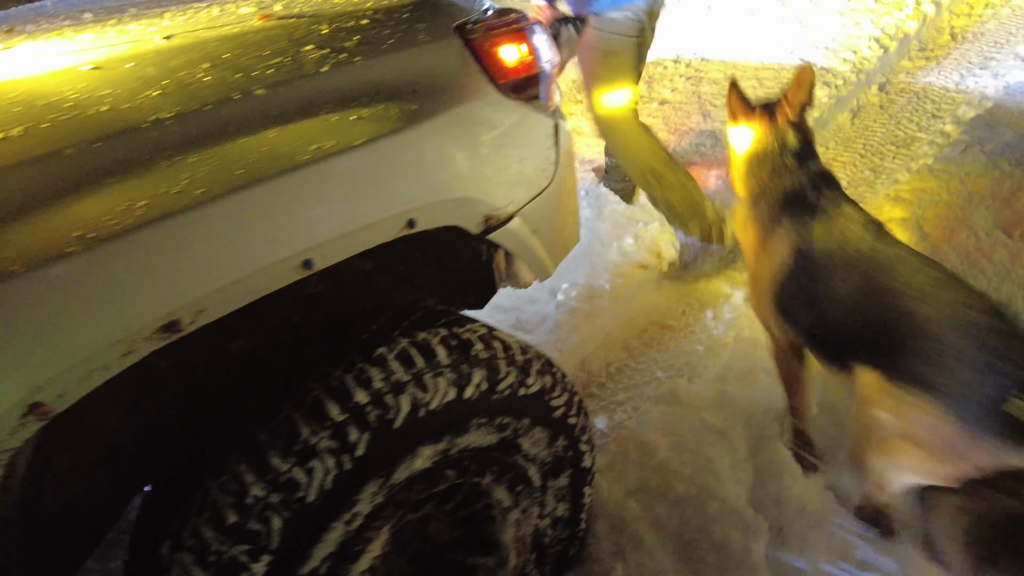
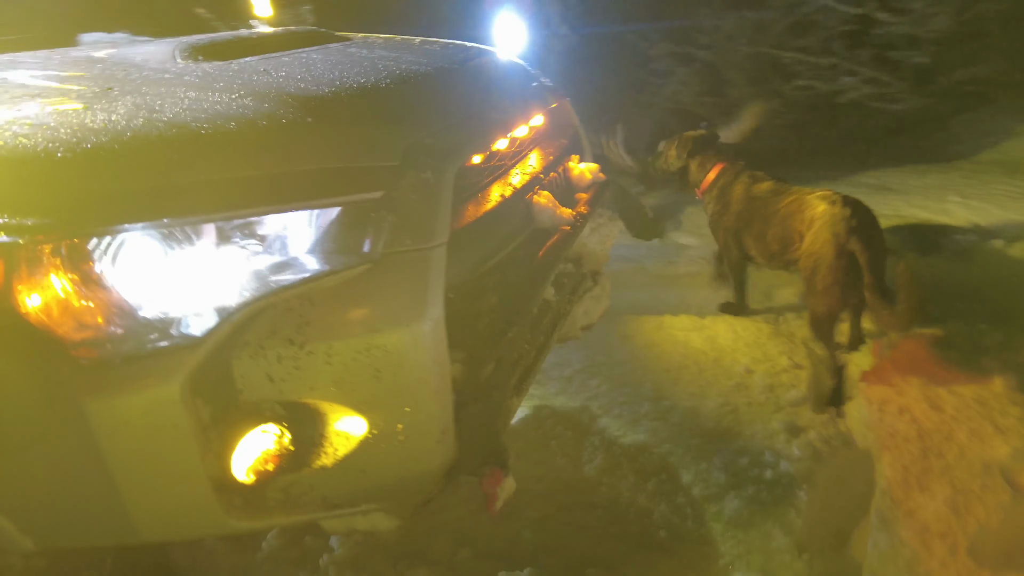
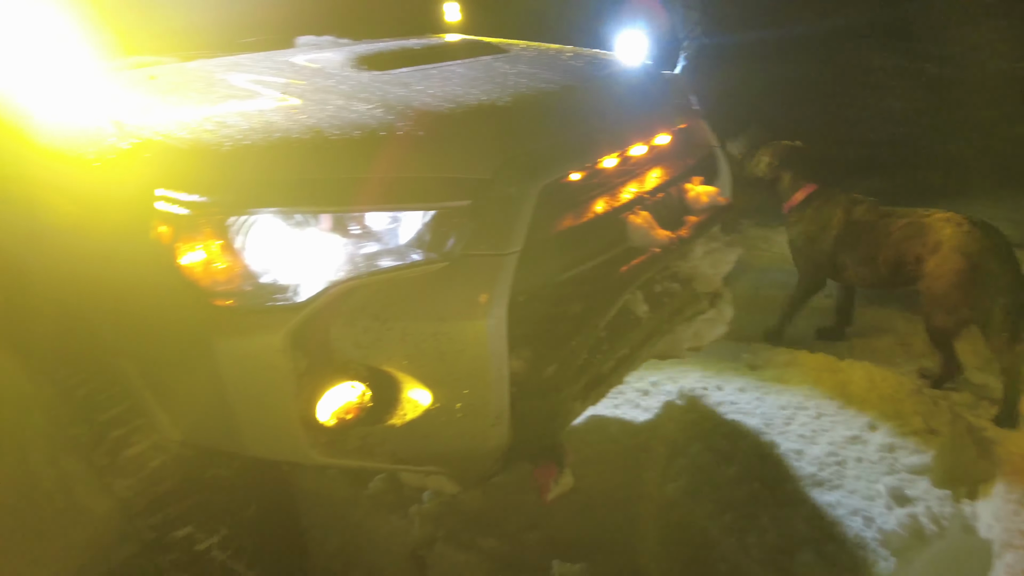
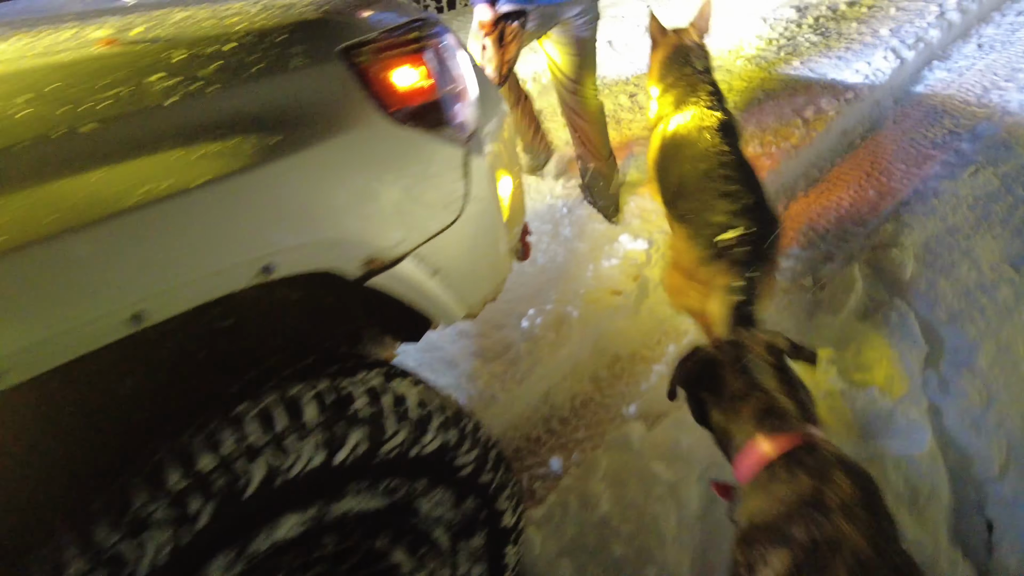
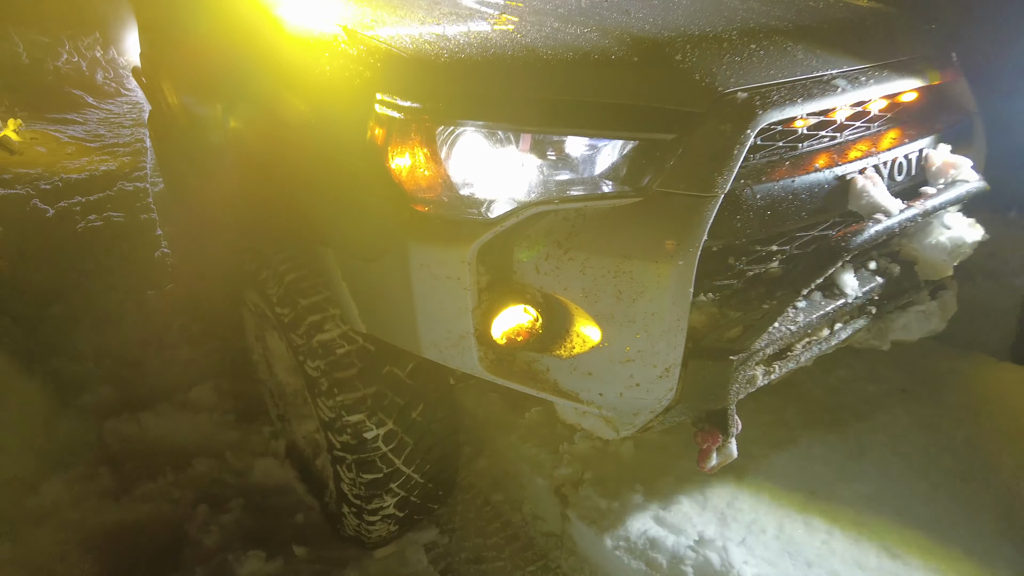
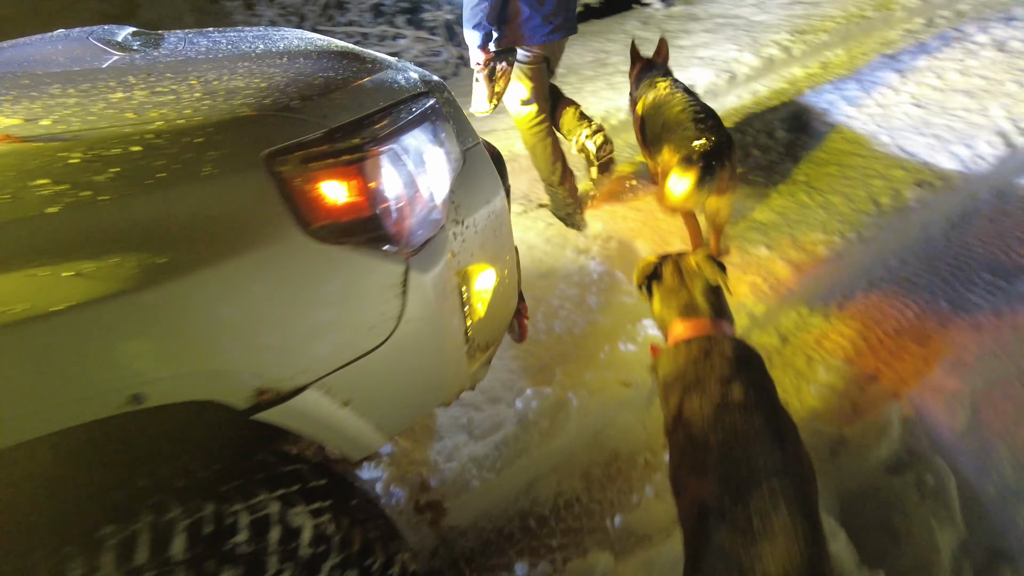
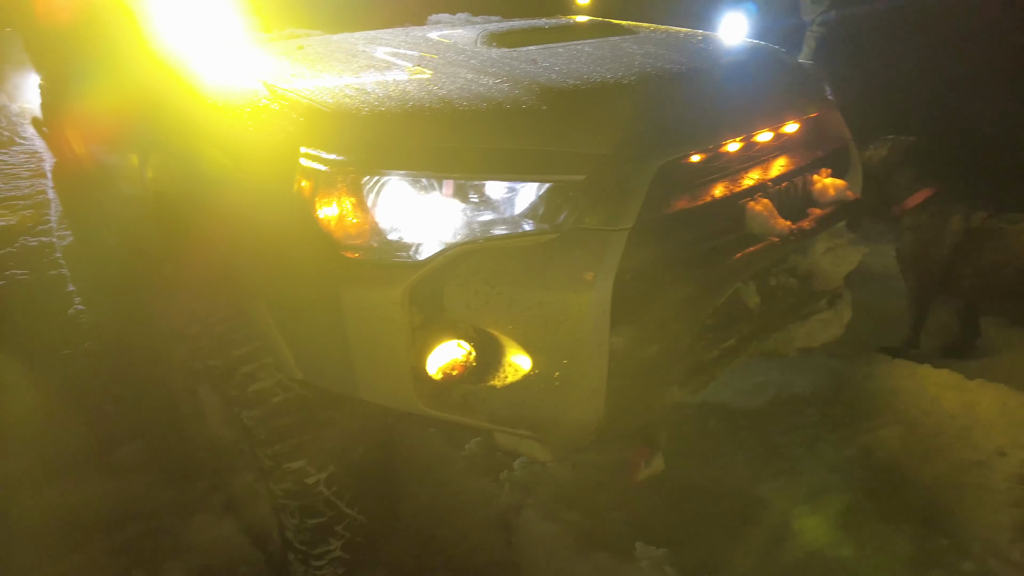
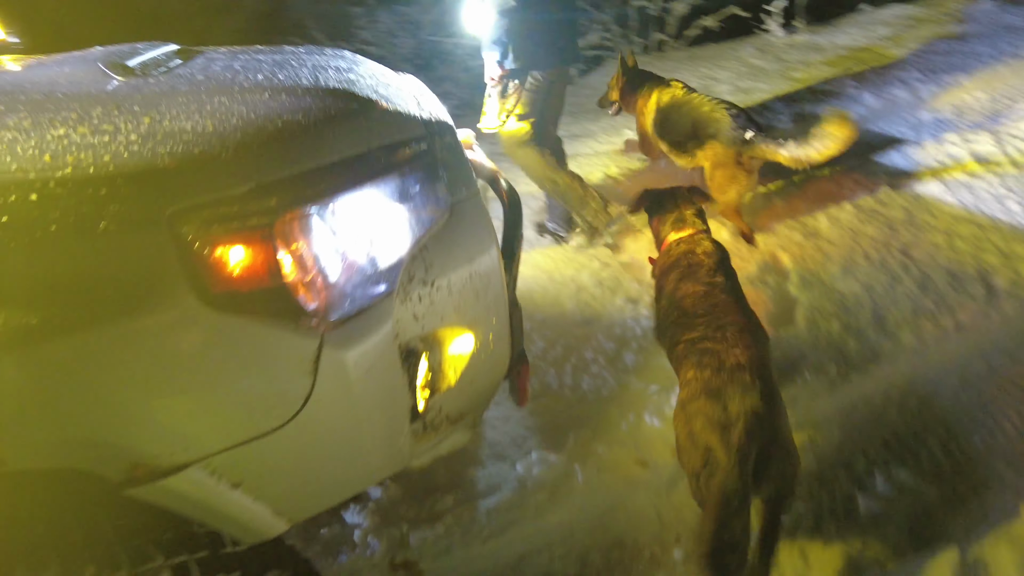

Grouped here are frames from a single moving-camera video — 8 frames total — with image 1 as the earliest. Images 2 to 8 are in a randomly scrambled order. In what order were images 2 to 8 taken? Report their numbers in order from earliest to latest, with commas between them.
4, 6, 8, 2, 3, 7, 5
